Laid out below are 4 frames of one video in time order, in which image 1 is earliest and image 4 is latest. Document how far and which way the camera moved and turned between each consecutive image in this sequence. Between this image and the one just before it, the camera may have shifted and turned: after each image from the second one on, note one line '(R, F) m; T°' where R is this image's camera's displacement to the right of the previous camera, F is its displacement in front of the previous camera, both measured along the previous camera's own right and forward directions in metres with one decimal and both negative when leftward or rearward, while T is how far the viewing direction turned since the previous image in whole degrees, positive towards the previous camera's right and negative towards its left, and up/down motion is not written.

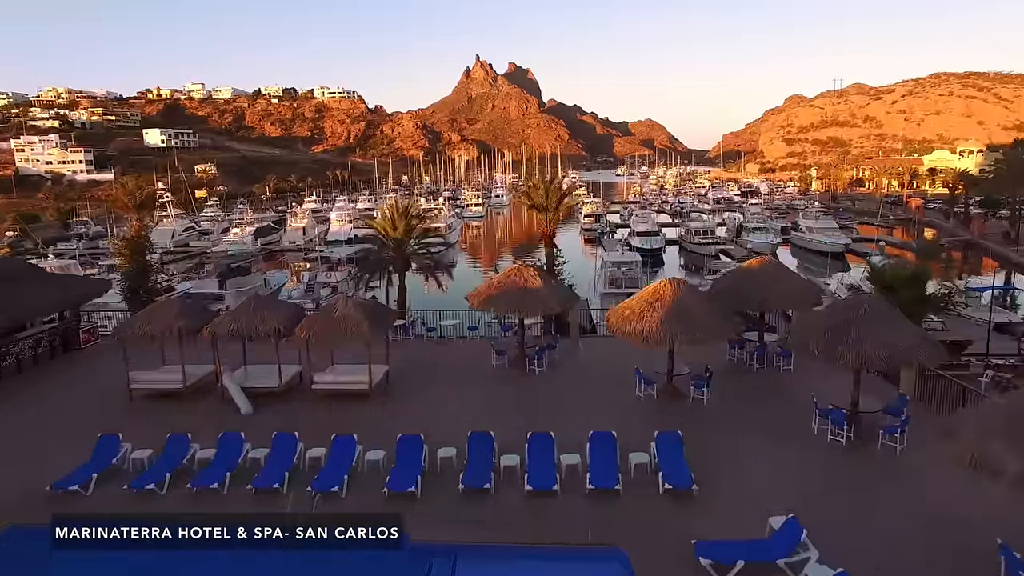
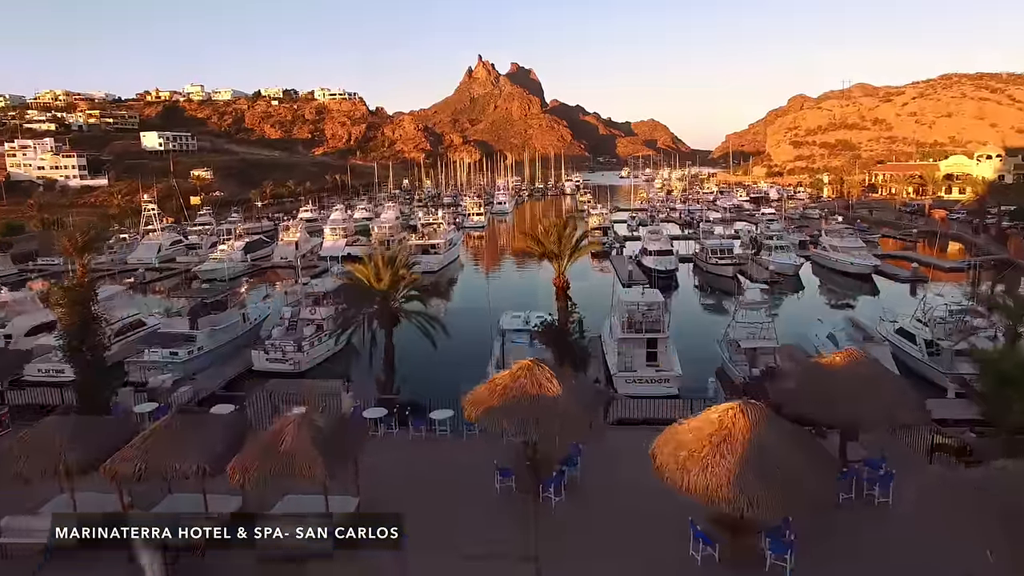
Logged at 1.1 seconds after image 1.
(-0.1, +2.6) m; 0°
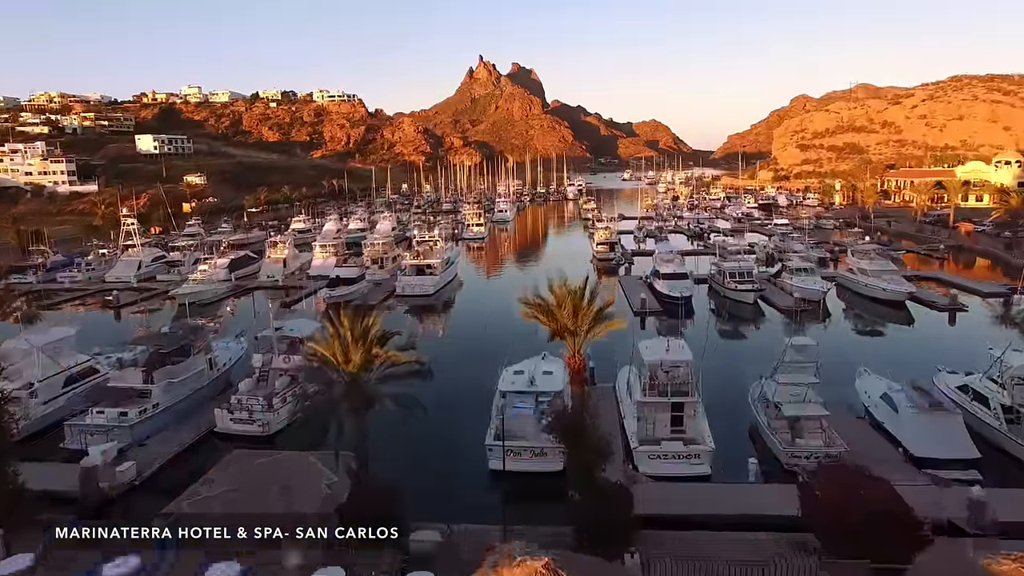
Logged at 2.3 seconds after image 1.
(0.0, +2.9) m; 0°
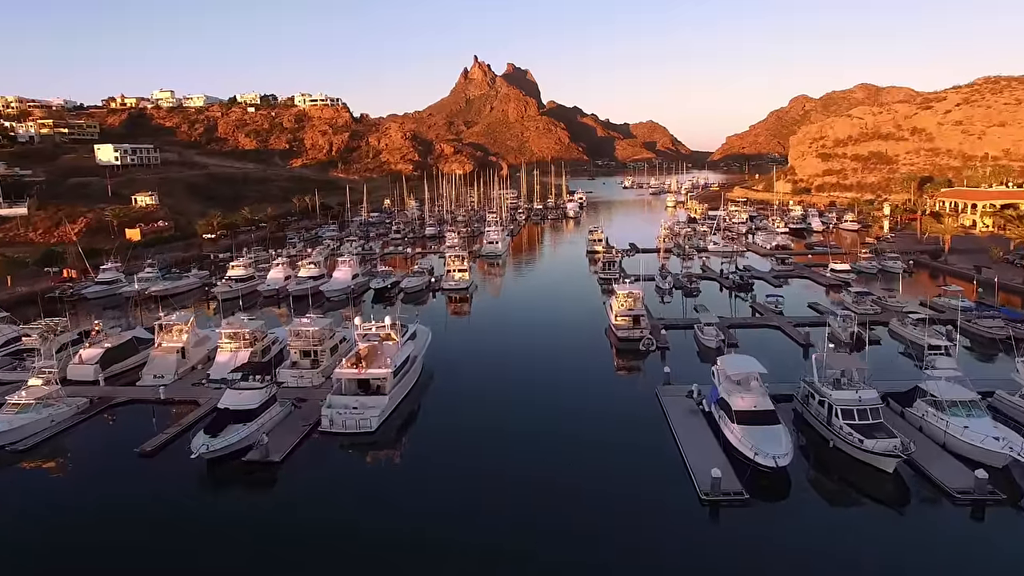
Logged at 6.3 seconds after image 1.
(+0.4, +13.3) m; 0°
